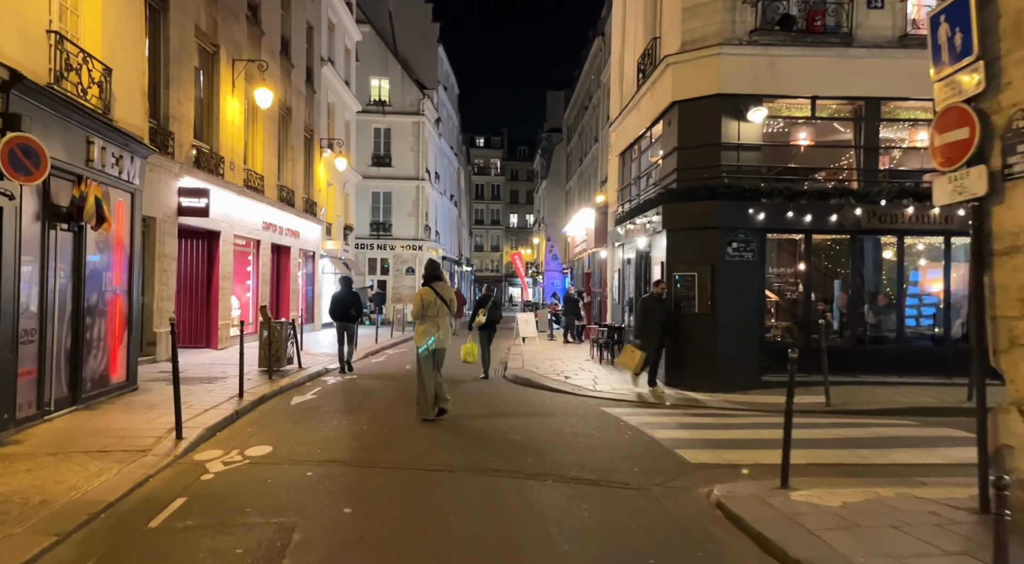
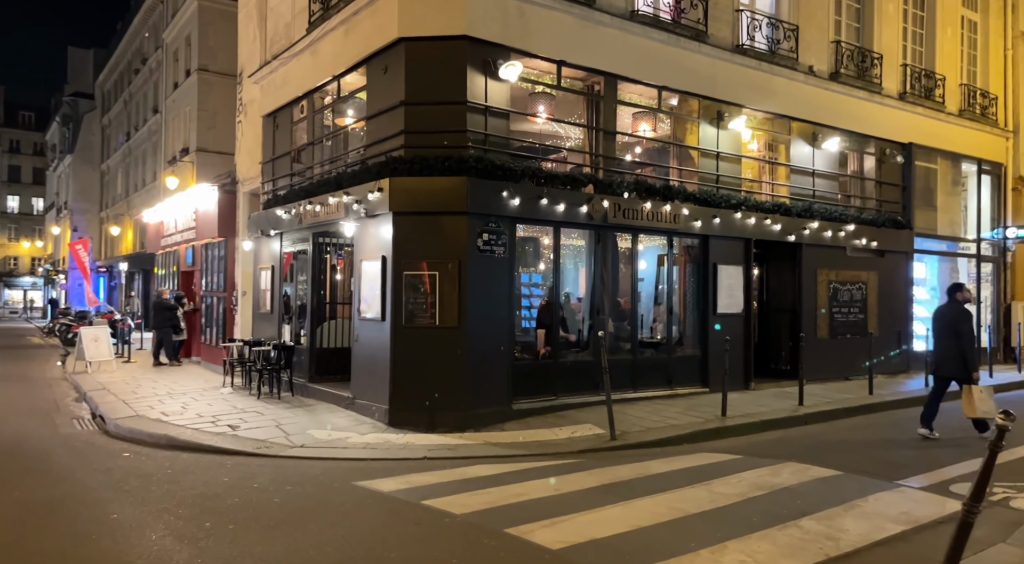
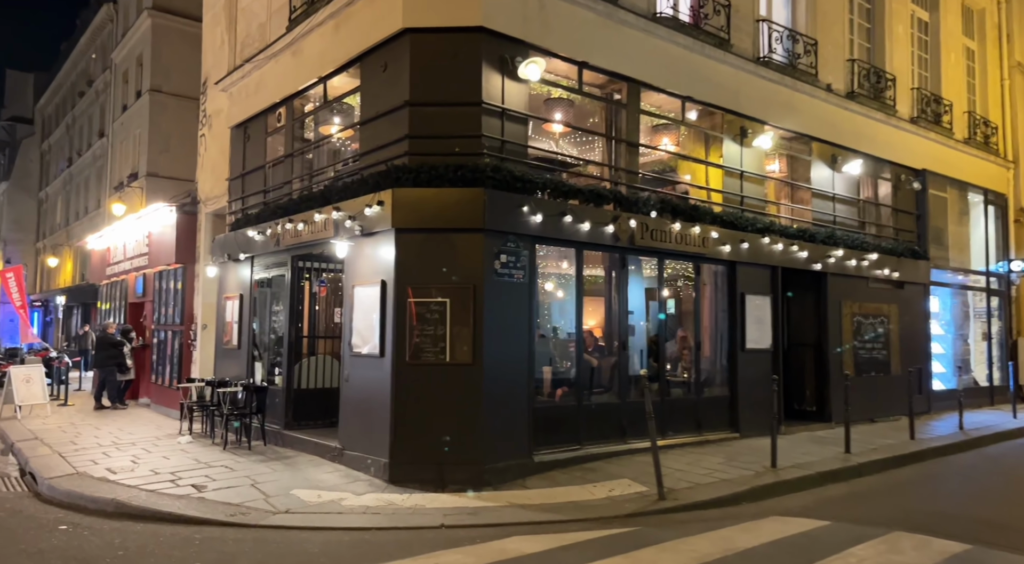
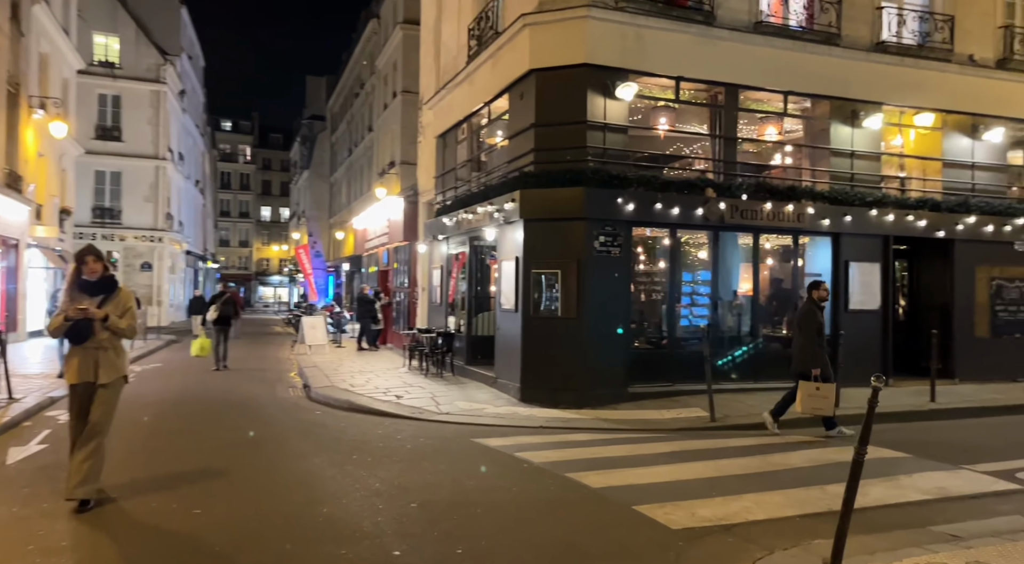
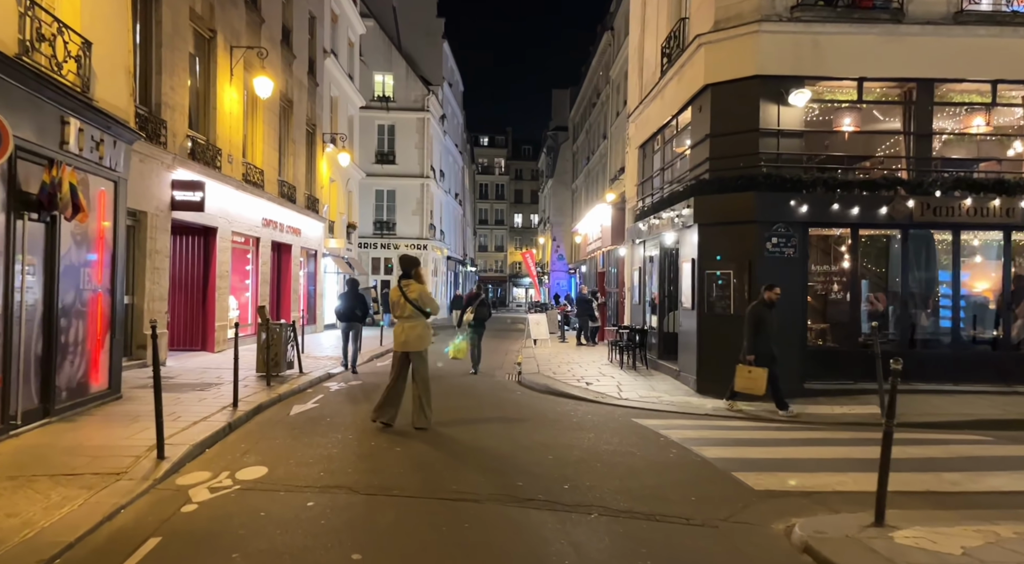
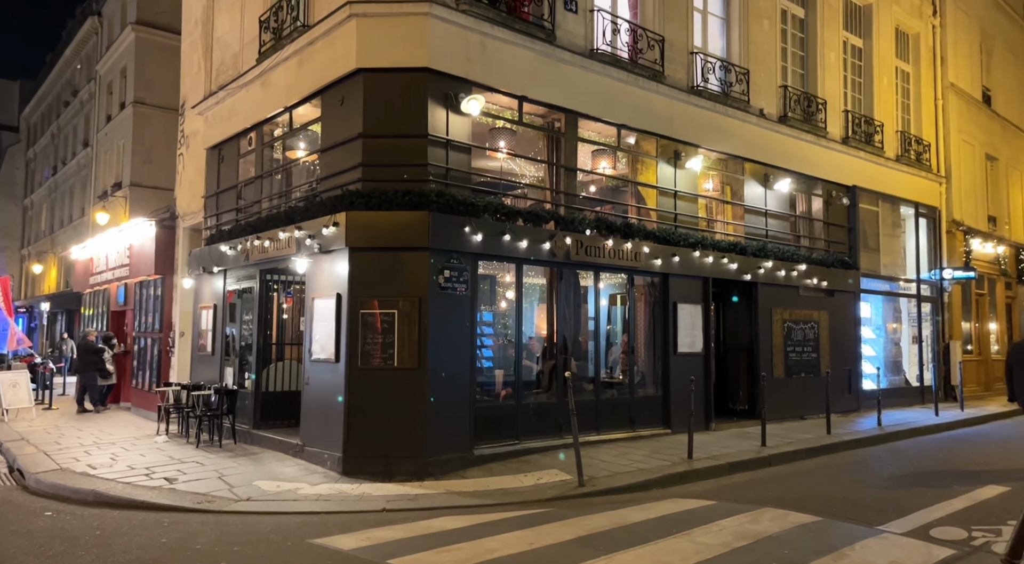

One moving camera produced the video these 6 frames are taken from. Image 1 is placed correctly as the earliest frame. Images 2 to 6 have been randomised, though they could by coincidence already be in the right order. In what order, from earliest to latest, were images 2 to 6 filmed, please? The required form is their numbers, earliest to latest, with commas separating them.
5, 4, 2, 6, 3
